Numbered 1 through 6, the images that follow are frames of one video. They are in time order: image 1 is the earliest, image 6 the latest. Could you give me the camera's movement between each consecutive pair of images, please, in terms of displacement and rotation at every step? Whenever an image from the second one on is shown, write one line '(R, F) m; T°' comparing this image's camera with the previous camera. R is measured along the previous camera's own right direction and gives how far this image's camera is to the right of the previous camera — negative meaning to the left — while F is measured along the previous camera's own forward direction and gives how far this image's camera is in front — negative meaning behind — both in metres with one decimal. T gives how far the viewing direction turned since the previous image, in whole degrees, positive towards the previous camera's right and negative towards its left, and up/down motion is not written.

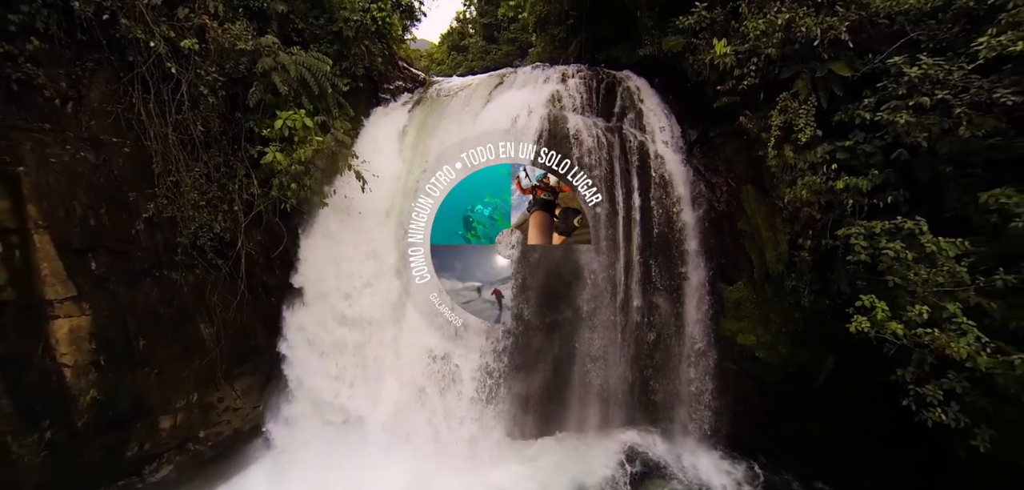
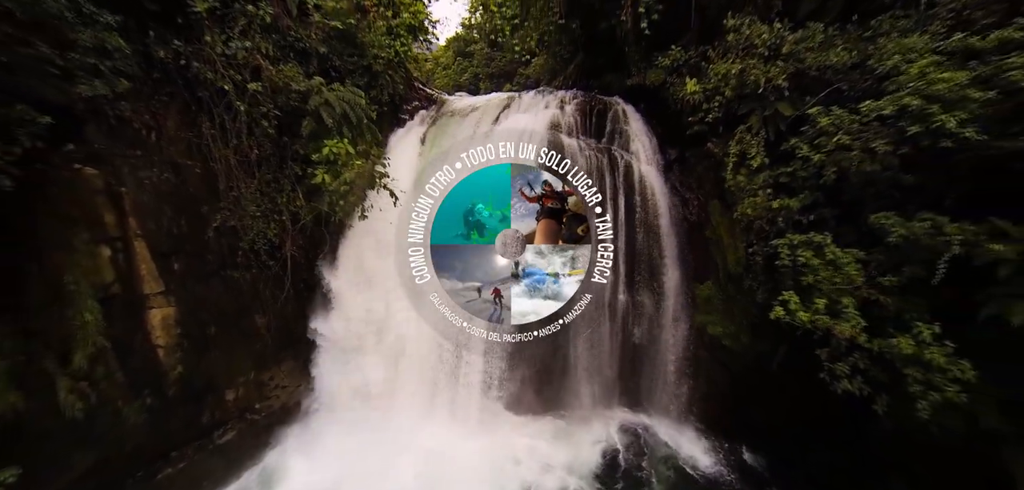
(0.0, -0.6) m; 0°
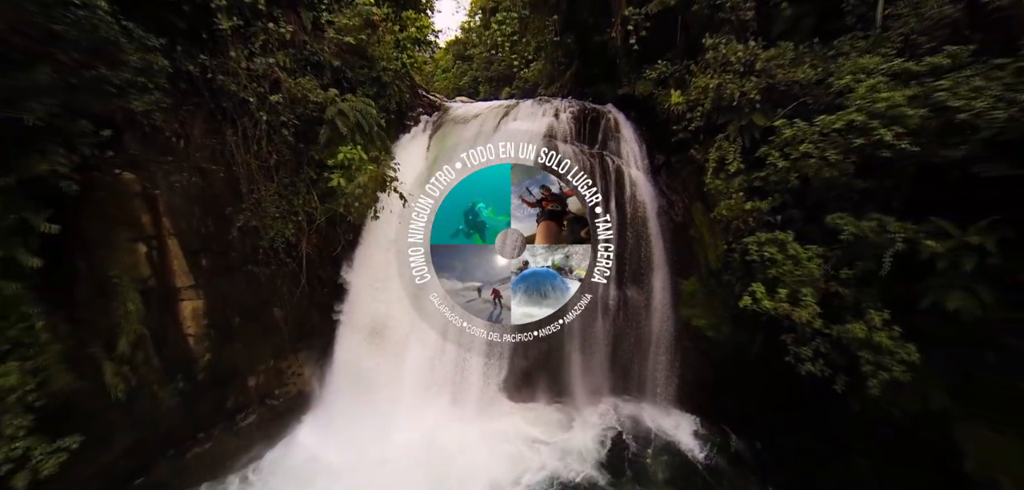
(0.0, -0.3) m; 0°
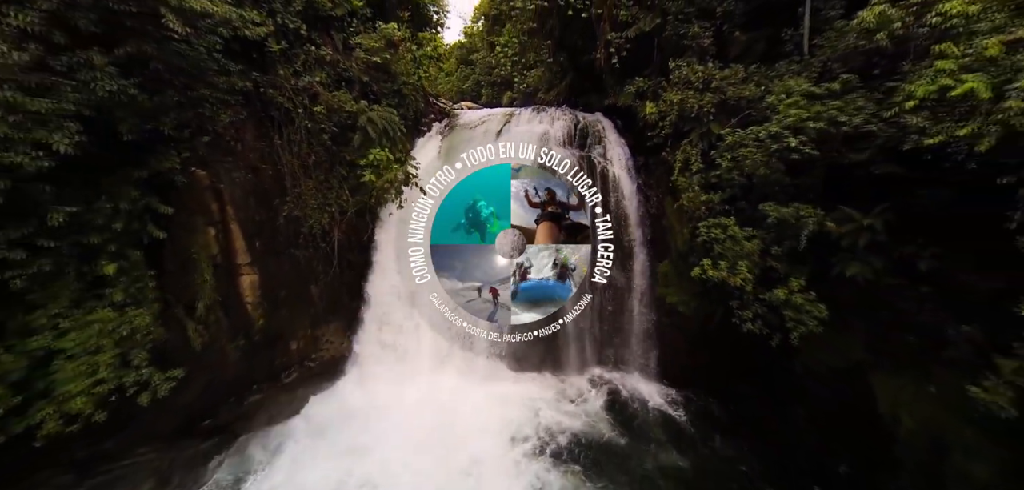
(0.0, -0.8) m; 0°
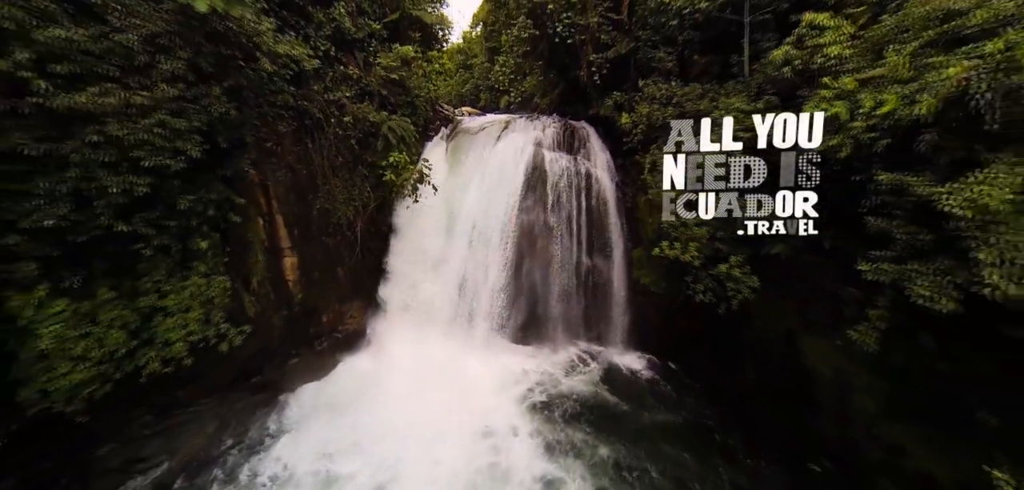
(0.0, -0.9) m; 0°
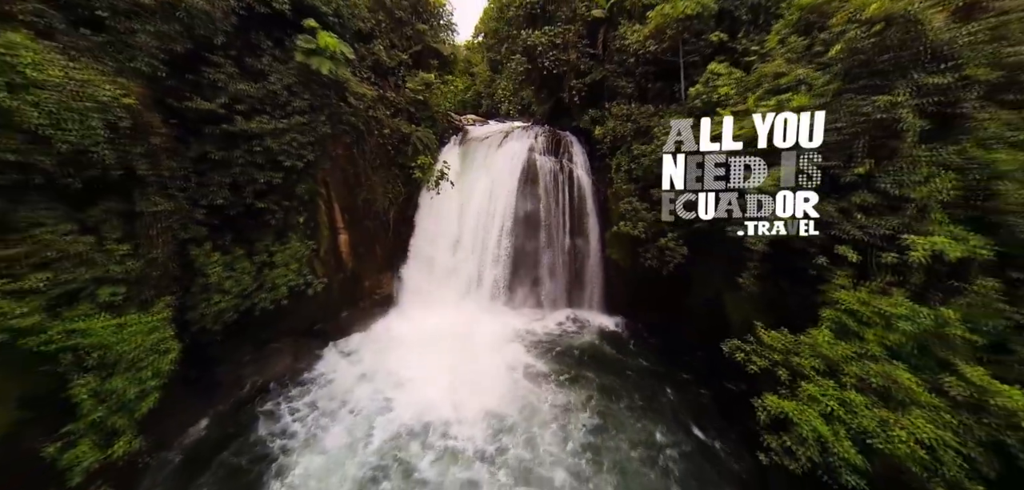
(0.0, -1.7) m; 0°
